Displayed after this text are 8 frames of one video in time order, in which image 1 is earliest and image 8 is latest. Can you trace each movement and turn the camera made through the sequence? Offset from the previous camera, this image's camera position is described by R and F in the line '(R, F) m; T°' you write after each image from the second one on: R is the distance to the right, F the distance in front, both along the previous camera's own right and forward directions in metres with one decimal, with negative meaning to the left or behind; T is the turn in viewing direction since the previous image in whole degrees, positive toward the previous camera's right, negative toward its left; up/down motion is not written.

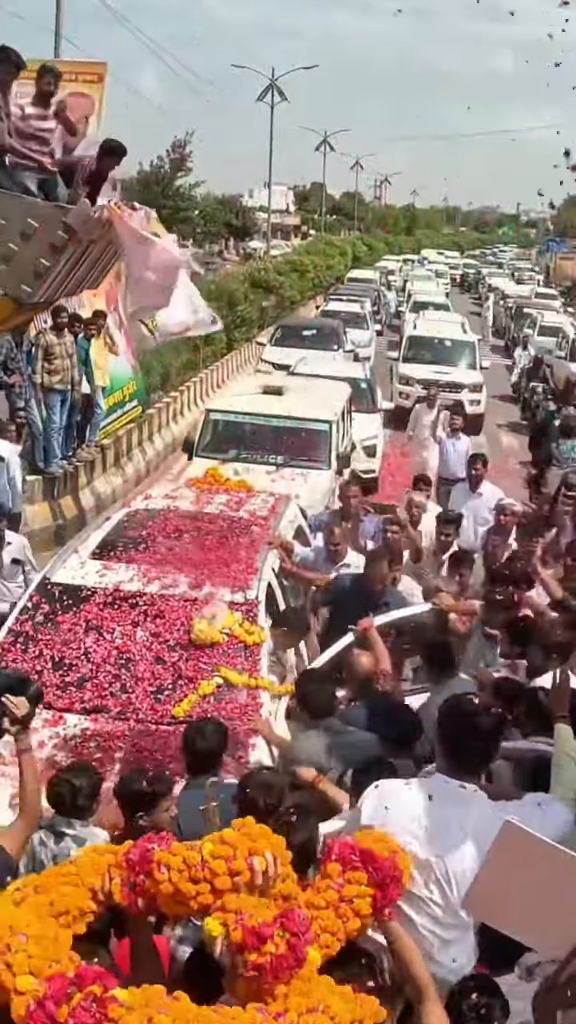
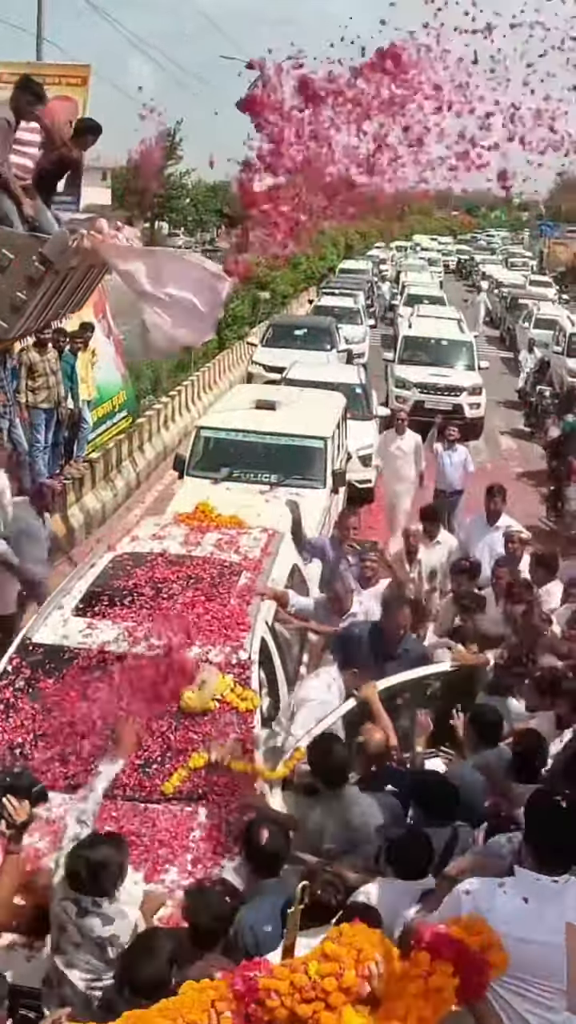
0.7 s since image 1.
(0.0, +0.4) m; 0°
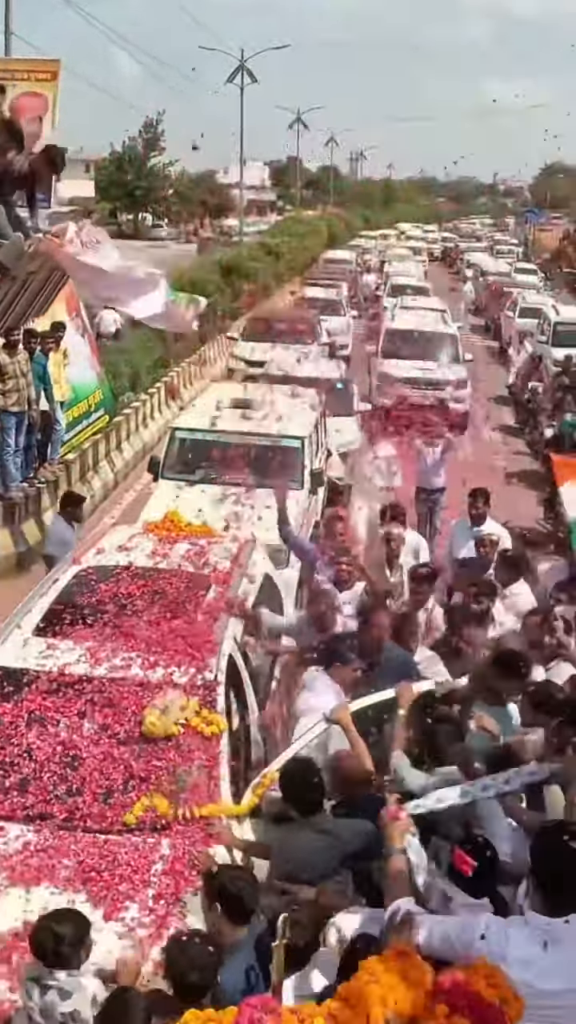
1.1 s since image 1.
(+0.1, +0.2) m; 0°
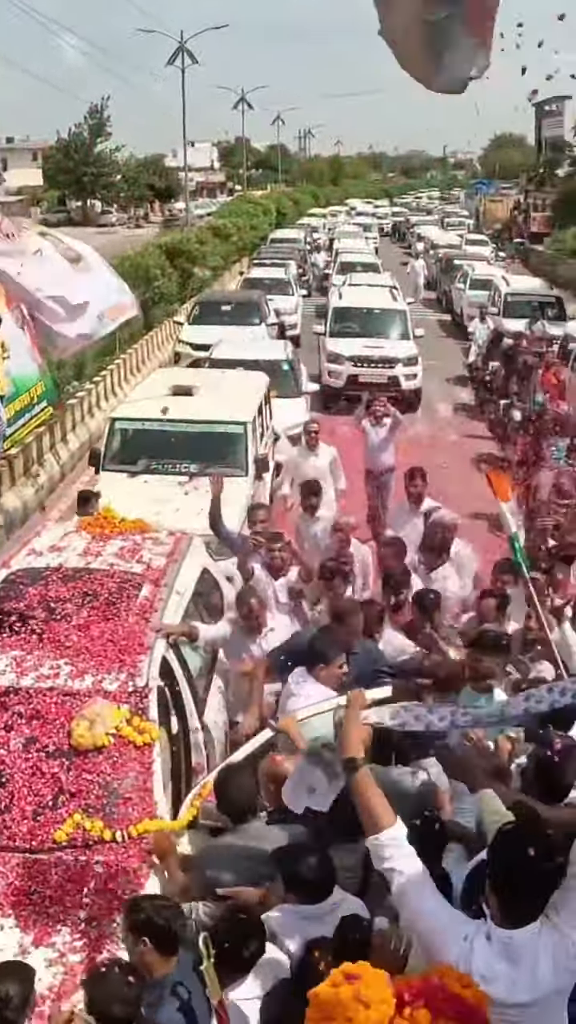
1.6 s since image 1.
(+0.1, +0.2) m; +1°
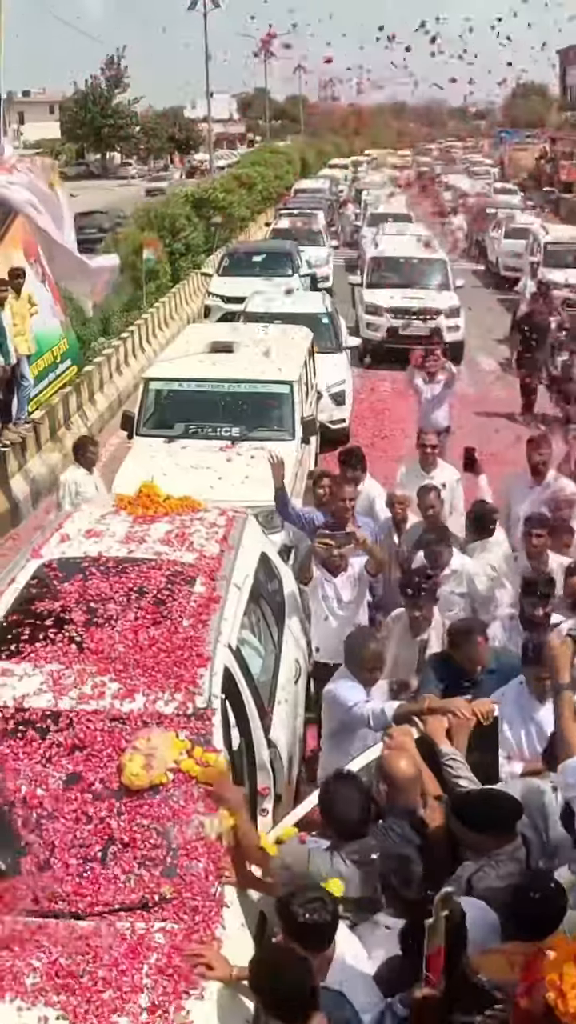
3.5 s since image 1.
(-0.2, +0.9) m; -1°
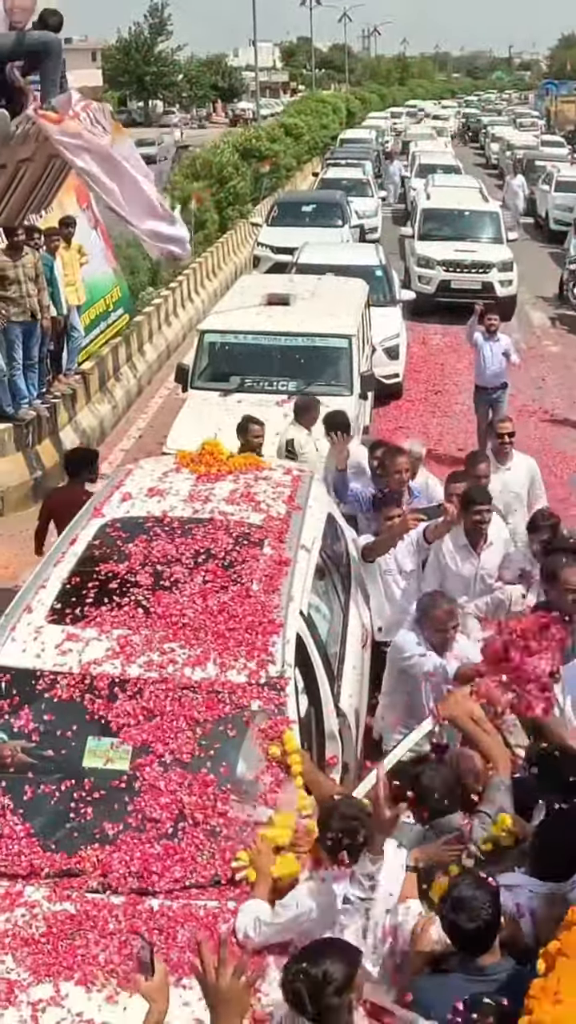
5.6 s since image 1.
(-0.1, +0.2) m; -1°
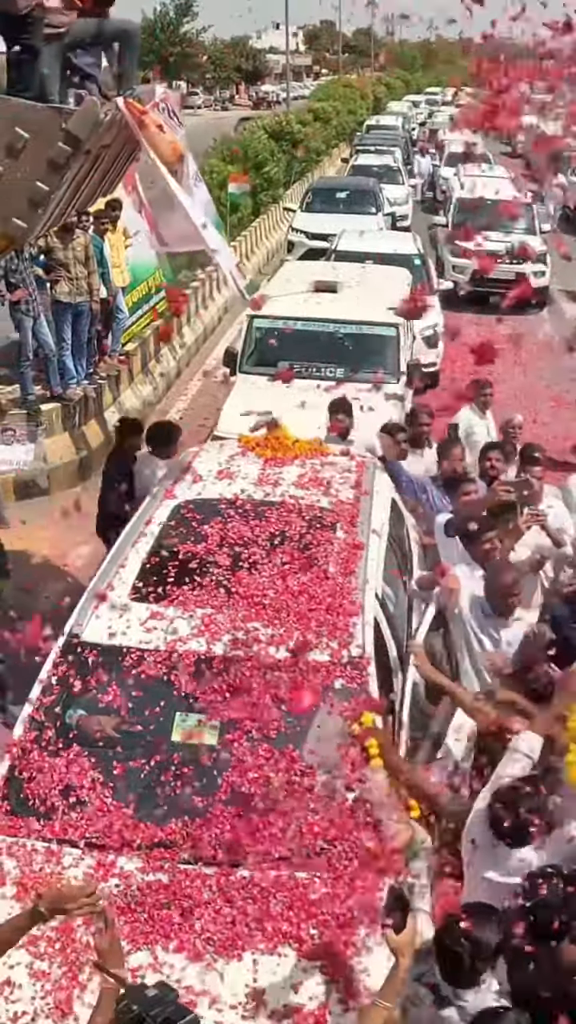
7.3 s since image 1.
(-0.2, -0.1) m; 0°
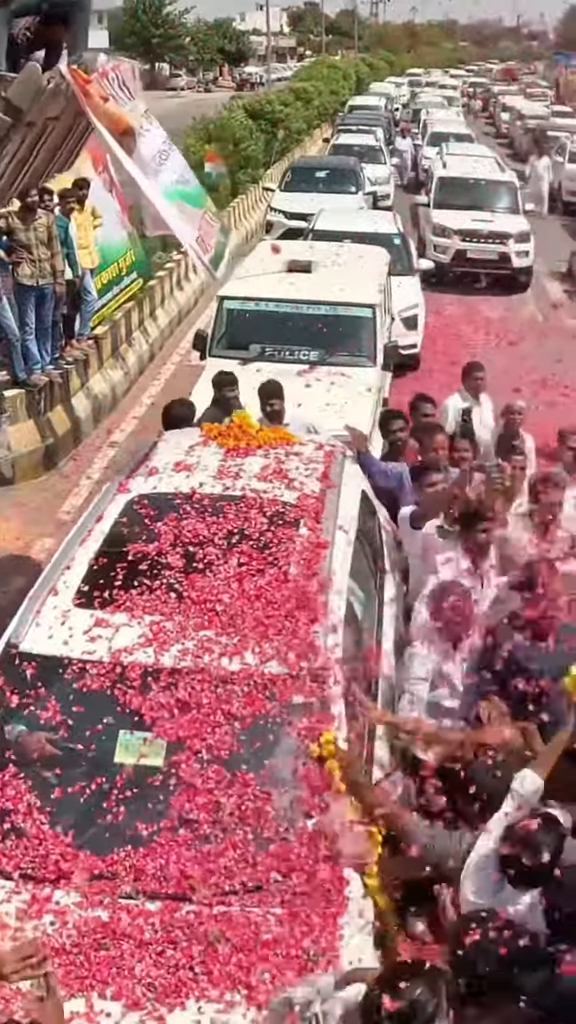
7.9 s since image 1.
(+0.1, +0.4) m; 0°
